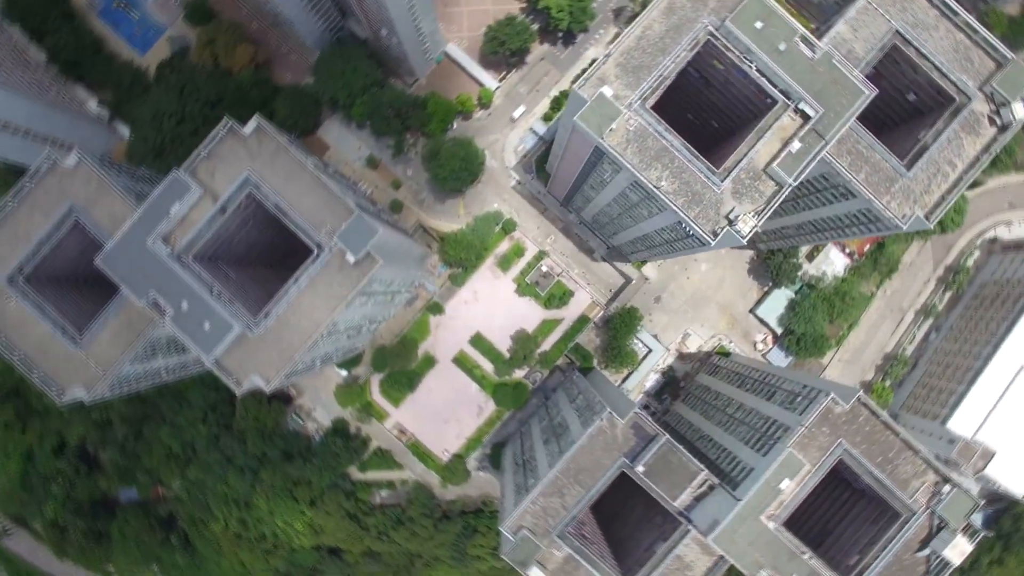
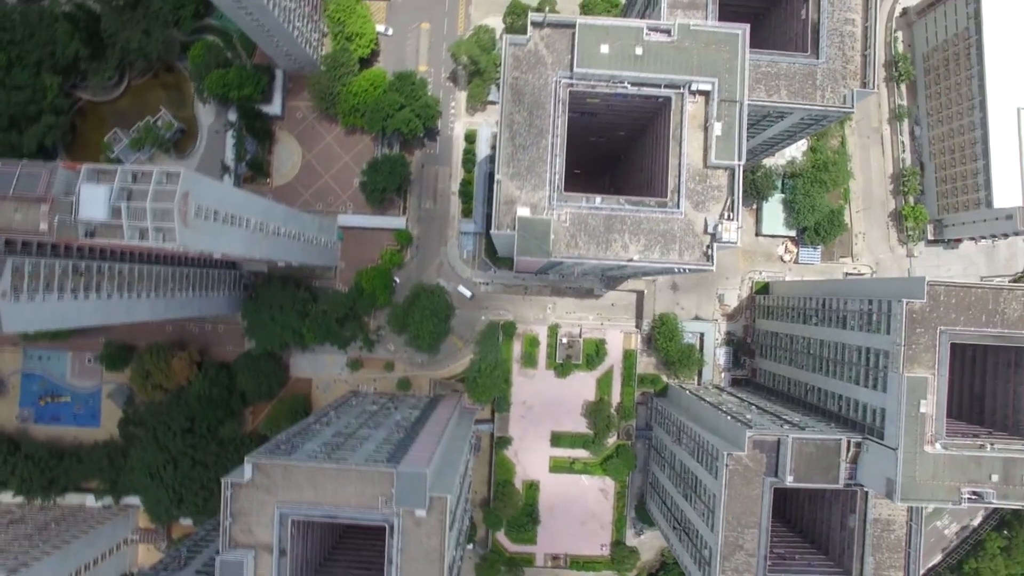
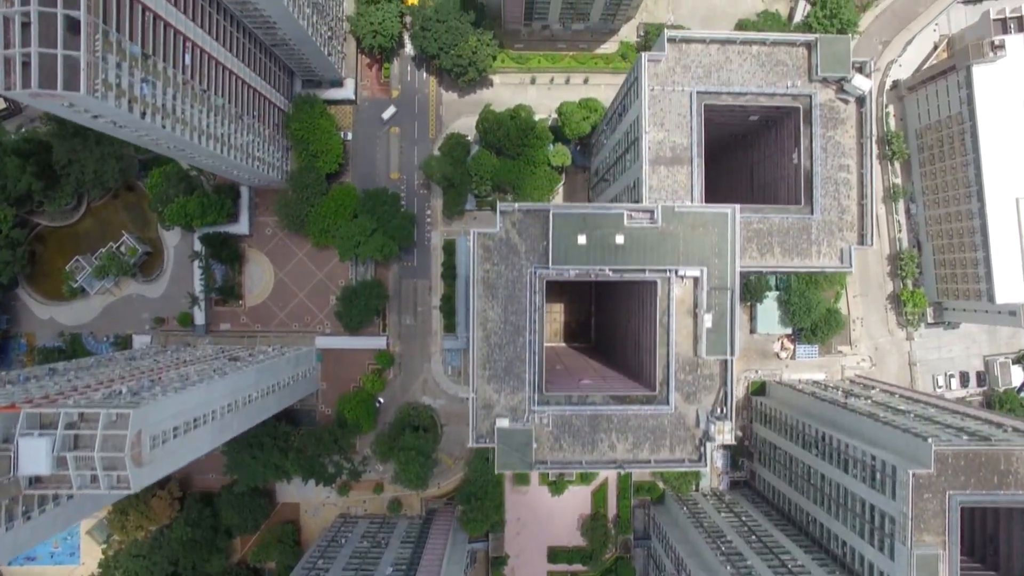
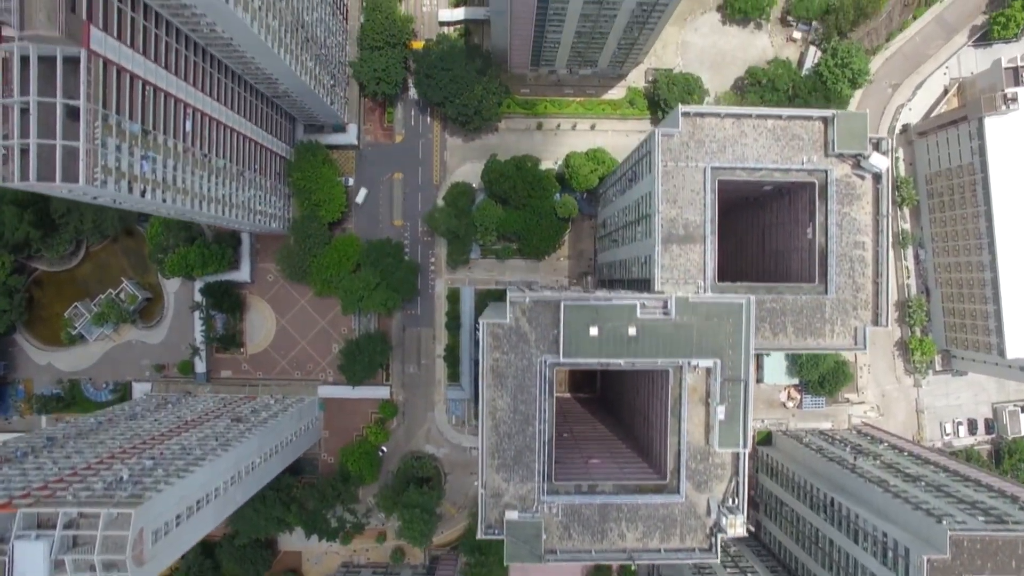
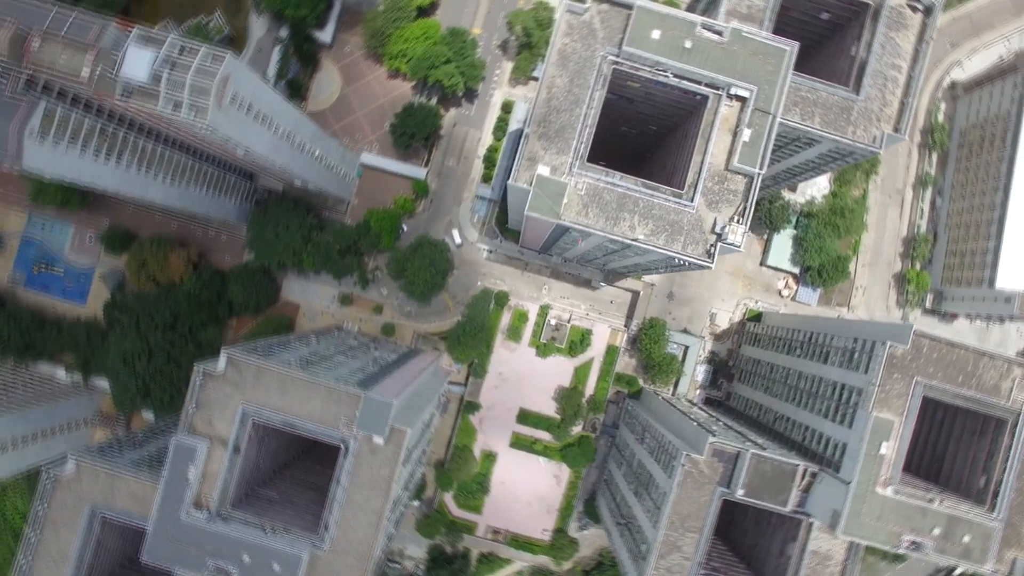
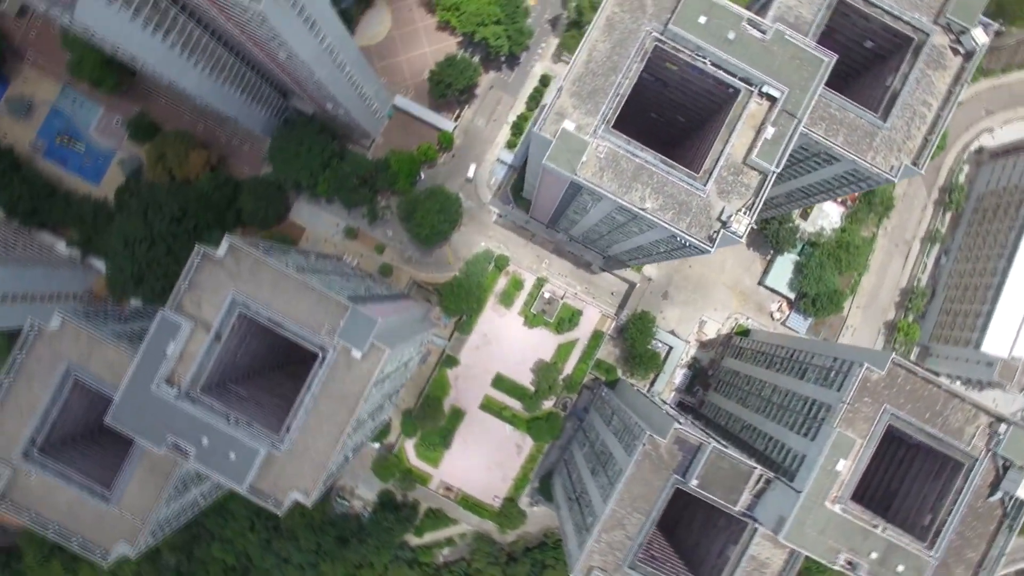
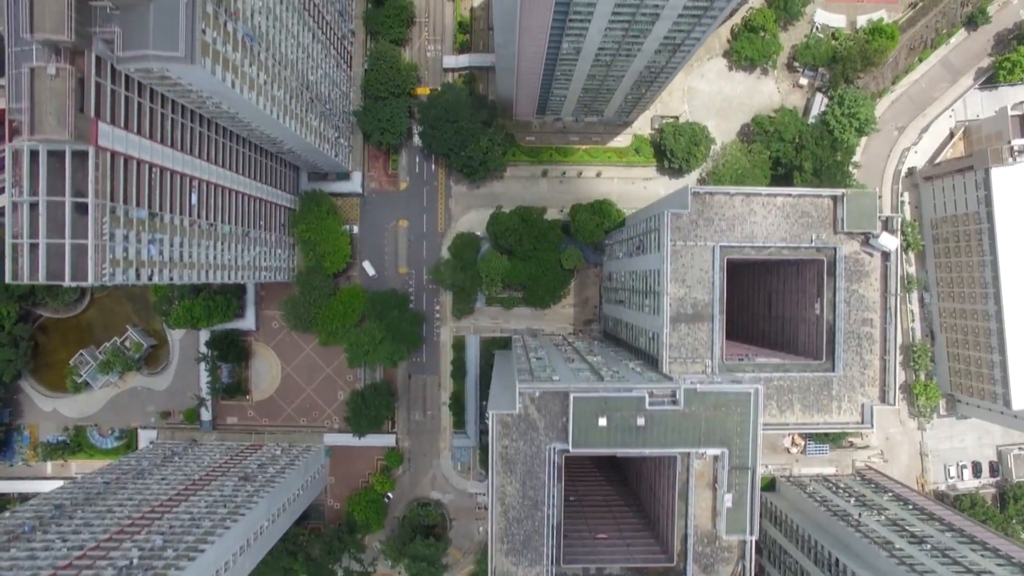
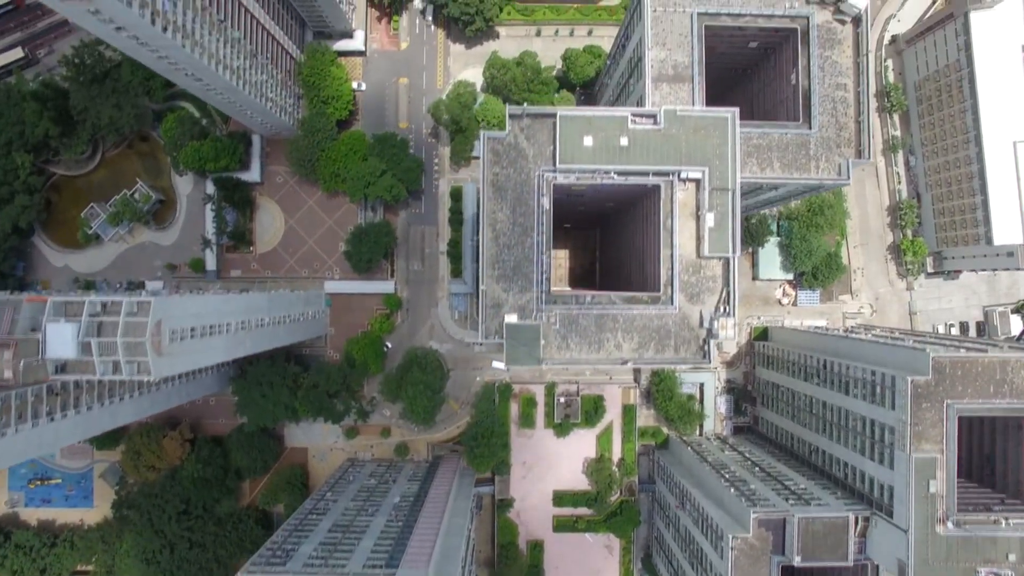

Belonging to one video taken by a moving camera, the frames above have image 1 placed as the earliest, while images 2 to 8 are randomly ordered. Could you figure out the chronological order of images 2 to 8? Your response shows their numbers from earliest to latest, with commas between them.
6, 5, 2, 8, 3, 4, 7
